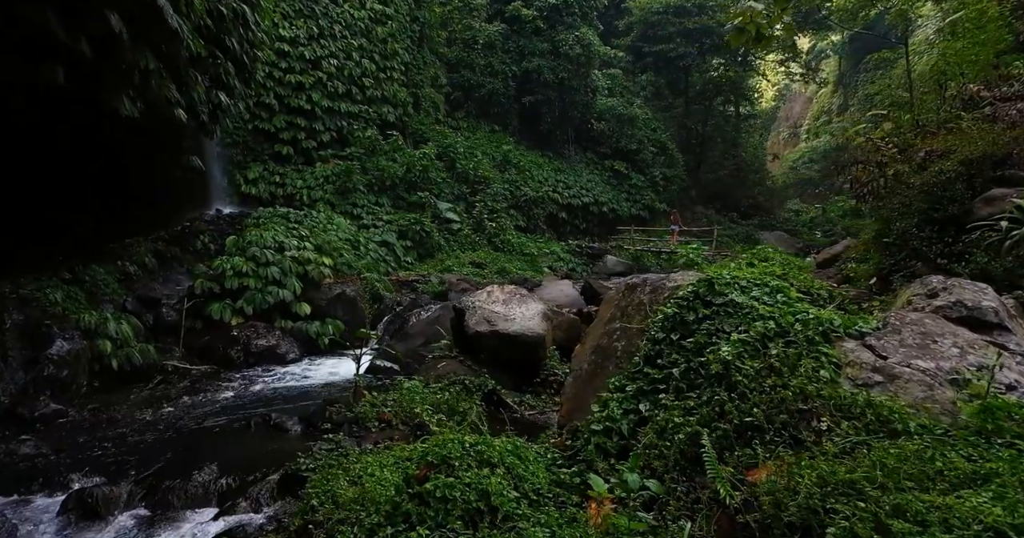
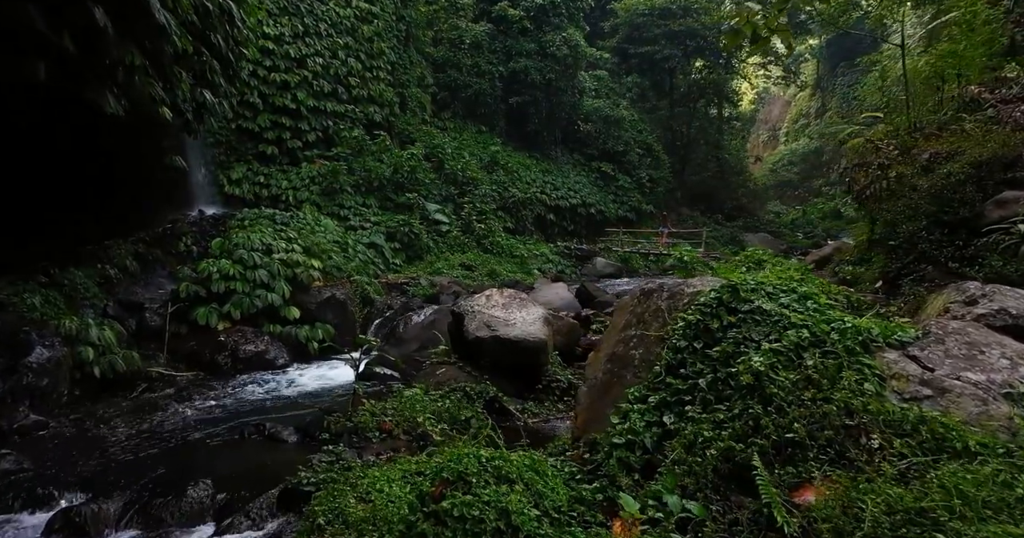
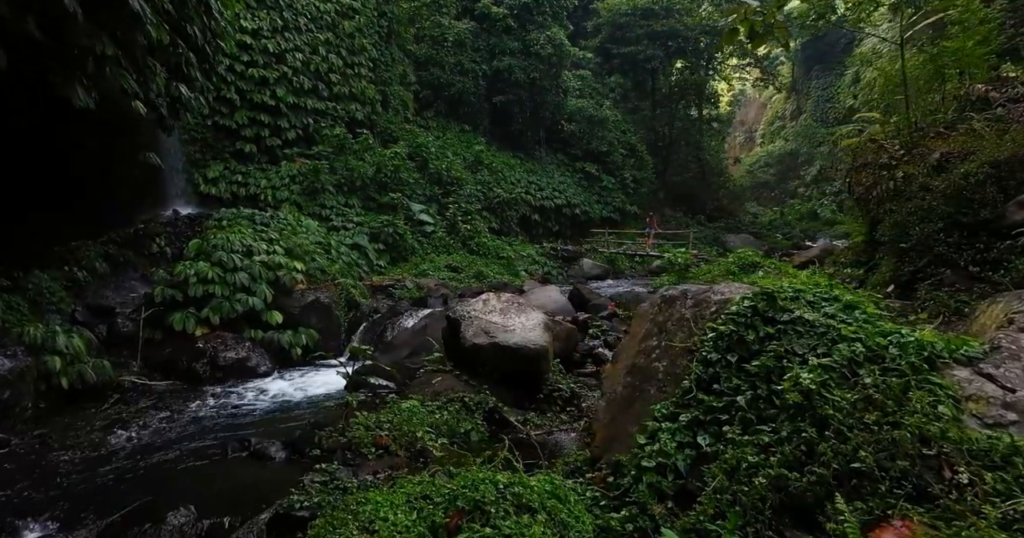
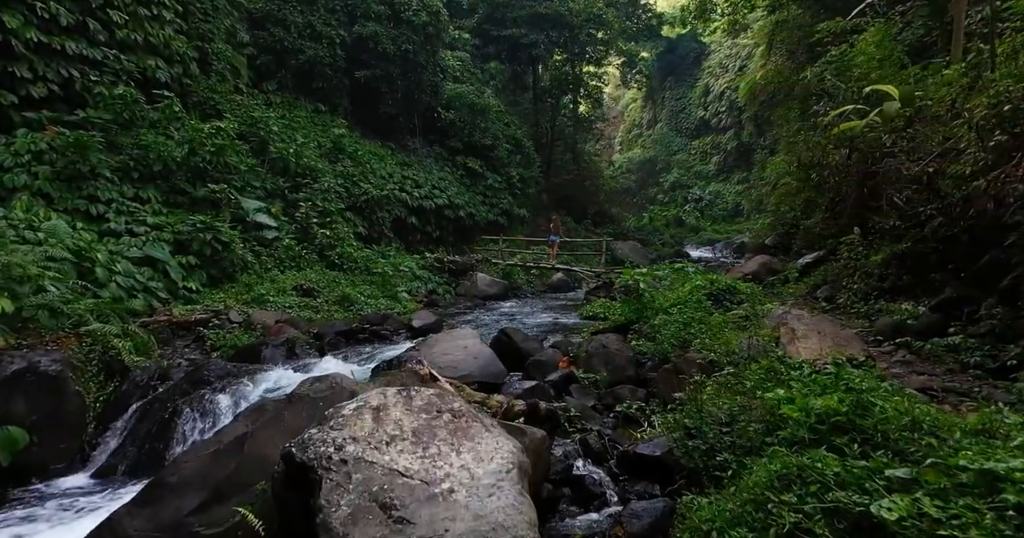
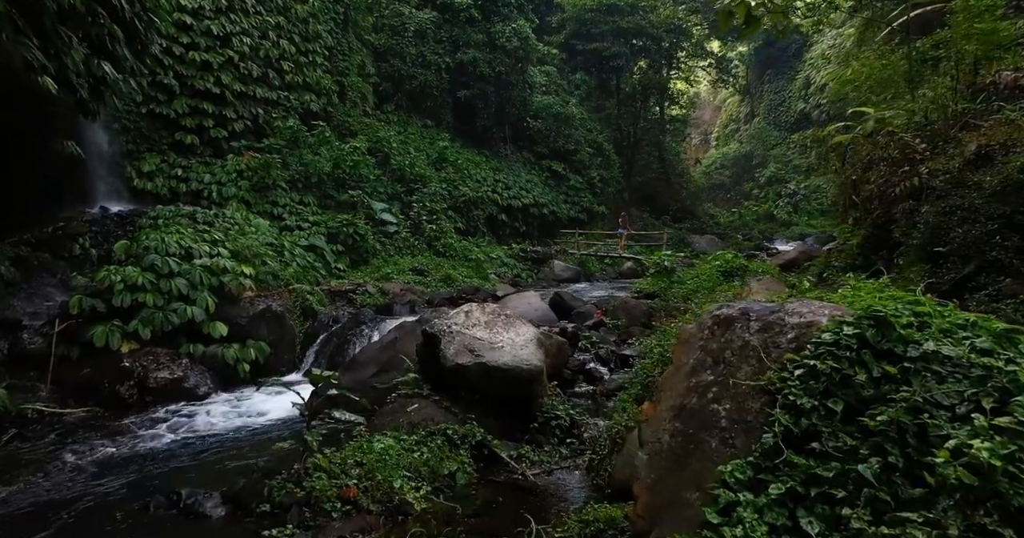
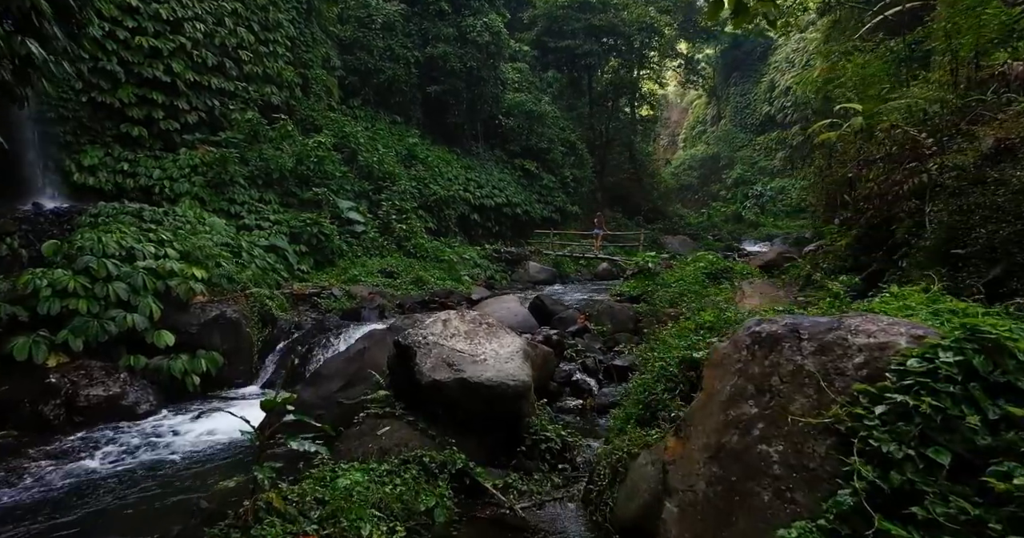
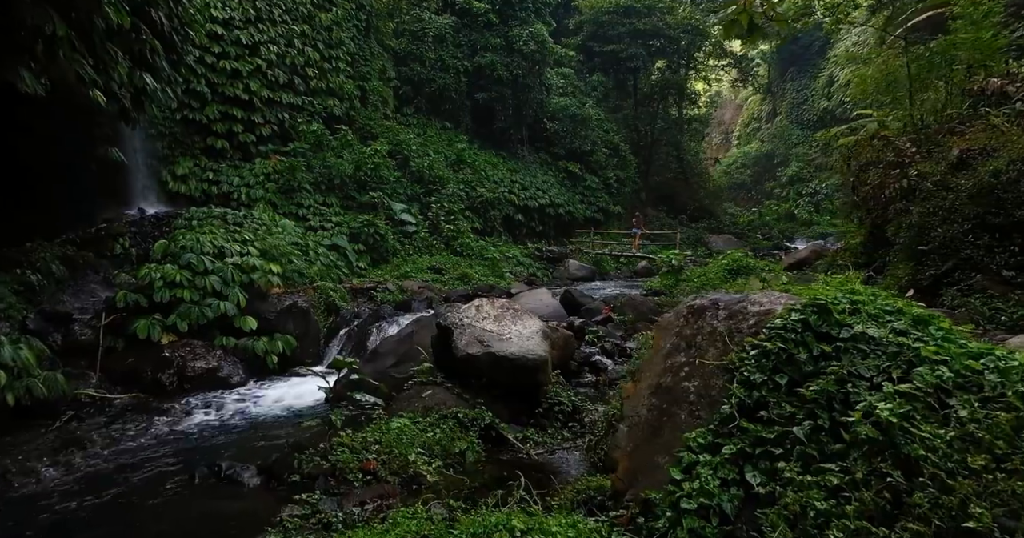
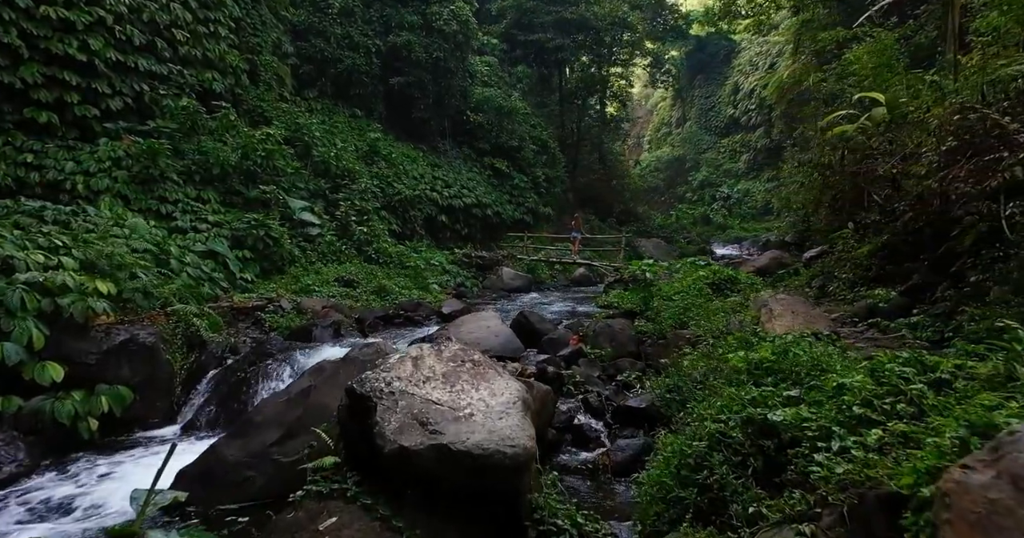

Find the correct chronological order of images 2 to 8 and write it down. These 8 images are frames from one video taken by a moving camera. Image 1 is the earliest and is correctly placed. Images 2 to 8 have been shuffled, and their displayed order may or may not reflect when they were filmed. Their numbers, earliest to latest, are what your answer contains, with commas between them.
2, 3, 7, 5, 6, 8, 4
